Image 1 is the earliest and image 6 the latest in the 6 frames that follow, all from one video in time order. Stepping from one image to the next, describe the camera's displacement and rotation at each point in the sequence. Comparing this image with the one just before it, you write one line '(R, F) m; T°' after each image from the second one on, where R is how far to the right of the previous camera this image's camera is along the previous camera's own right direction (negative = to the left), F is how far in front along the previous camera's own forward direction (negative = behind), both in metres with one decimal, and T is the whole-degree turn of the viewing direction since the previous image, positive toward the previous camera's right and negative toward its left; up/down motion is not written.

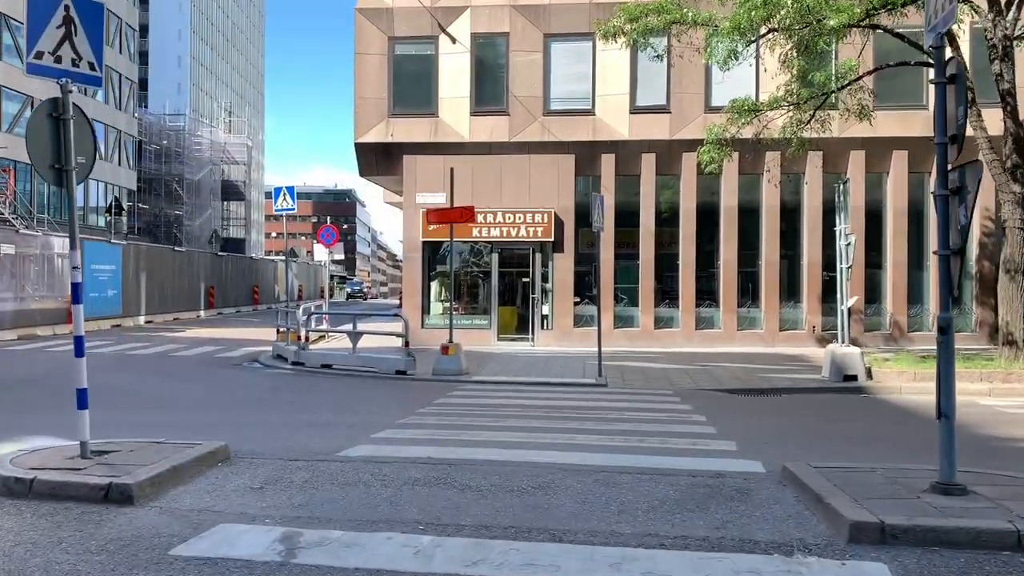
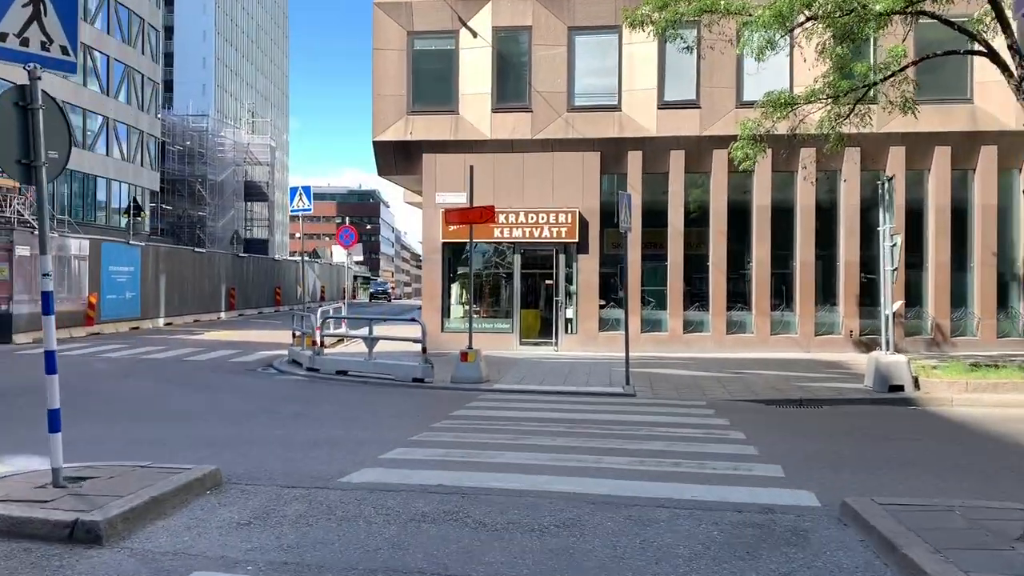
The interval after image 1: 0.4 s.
(0.0, +0.6) m; -2°
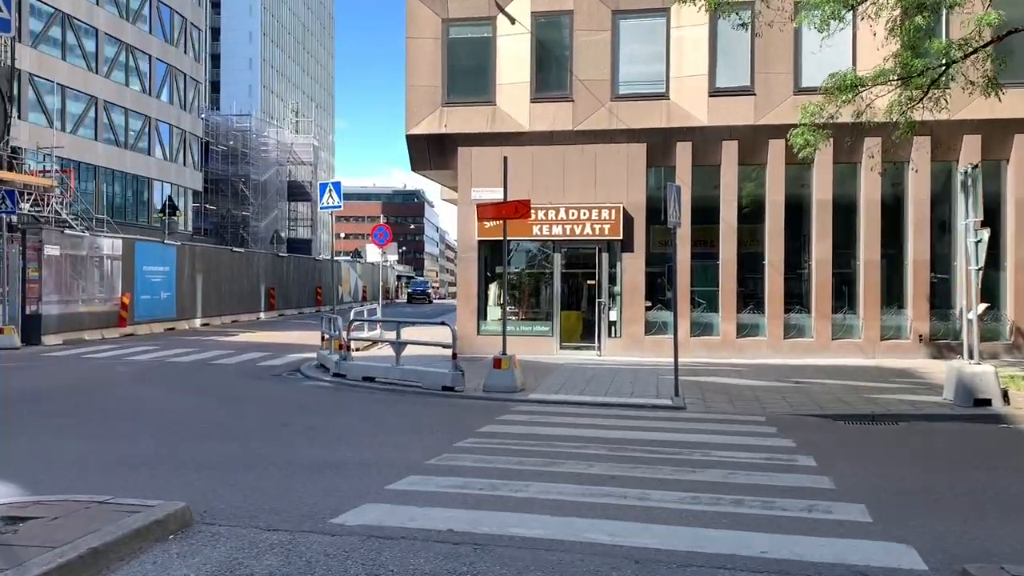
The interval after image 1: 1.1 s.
(+0.1, +1.0) m; -3°
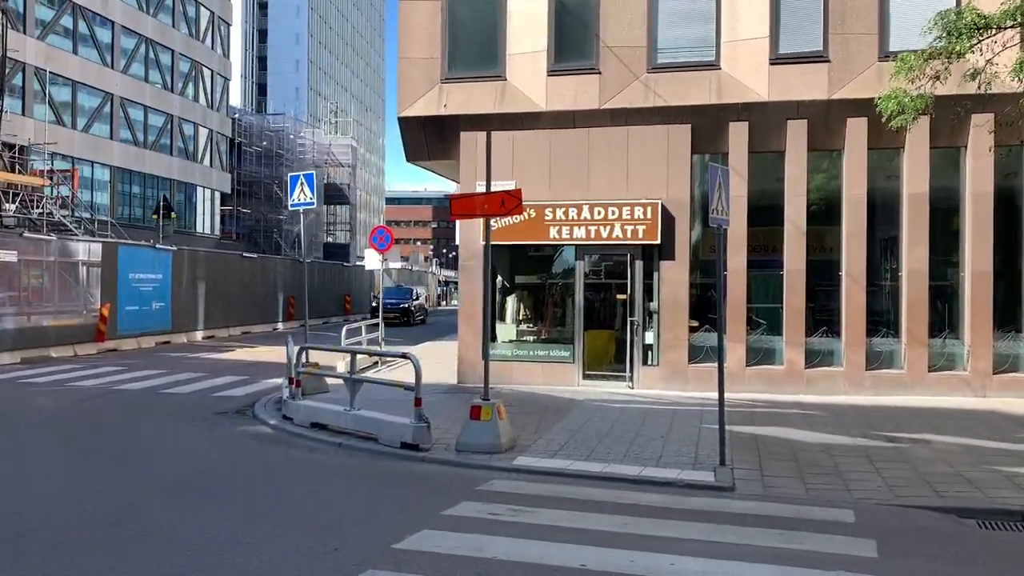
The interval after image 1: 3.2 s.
(+0.7, +3.2) m; -4°
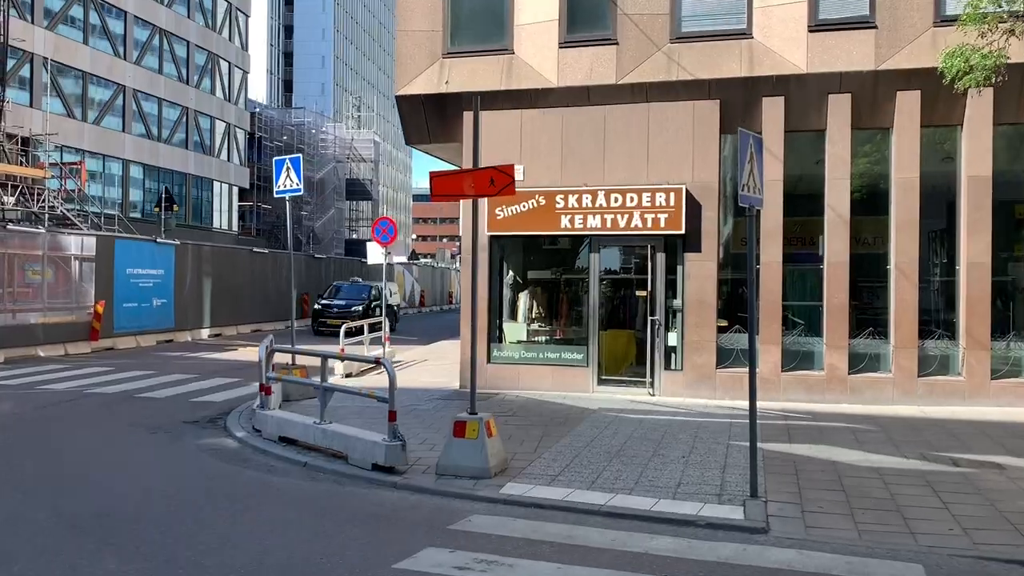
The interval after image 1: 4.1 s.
(+0.3, +1.4) m; -2°
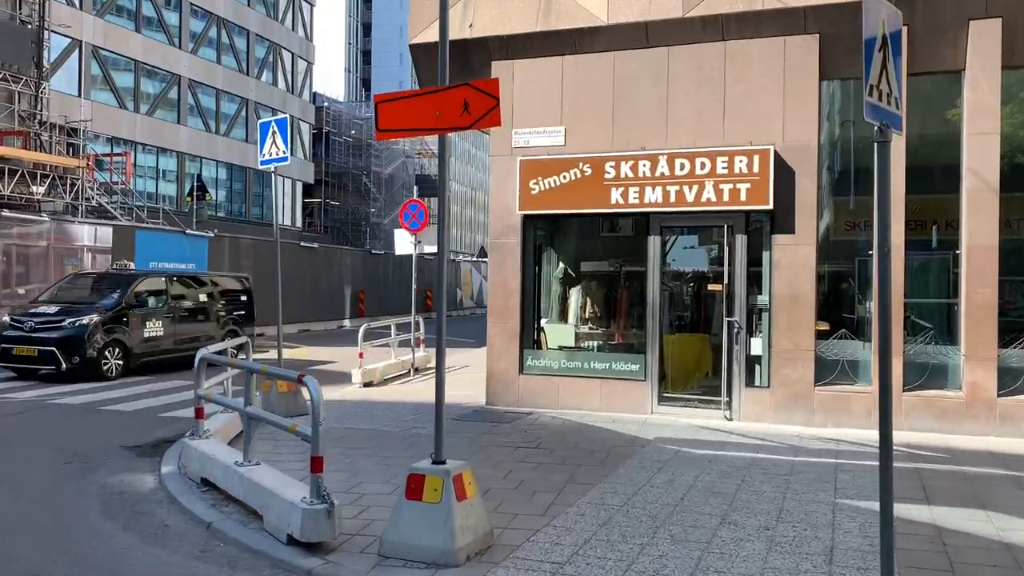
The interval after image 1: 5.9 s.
(+0.5, +2.6) m; -6°
